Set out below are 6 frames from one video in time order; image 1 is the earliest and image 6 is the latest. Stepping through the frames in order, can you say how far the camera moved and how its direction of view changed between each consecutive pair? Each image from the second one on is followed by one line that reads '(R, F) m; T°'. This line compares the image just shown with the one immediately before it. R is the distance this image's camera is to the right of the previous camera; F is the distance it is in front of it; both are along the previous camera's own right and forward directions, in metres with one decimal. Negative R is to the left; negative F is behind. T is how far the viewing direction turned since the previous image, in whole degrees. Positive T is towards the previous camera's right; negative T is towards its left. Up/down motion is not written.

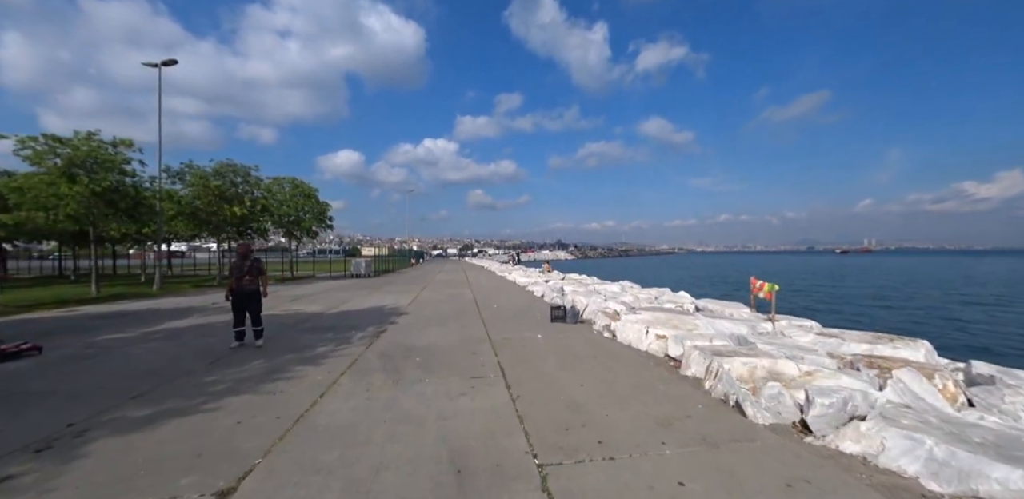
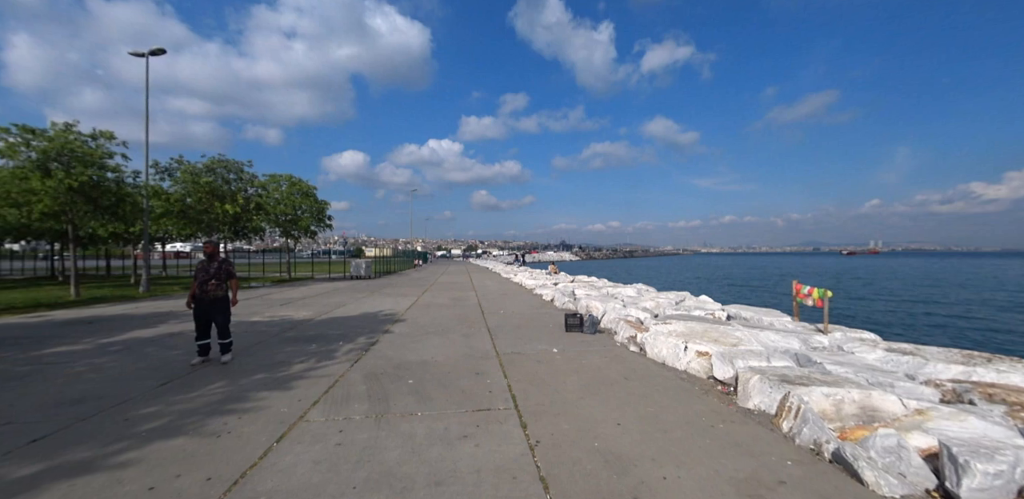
(-0.1, +1.3) m; -1°
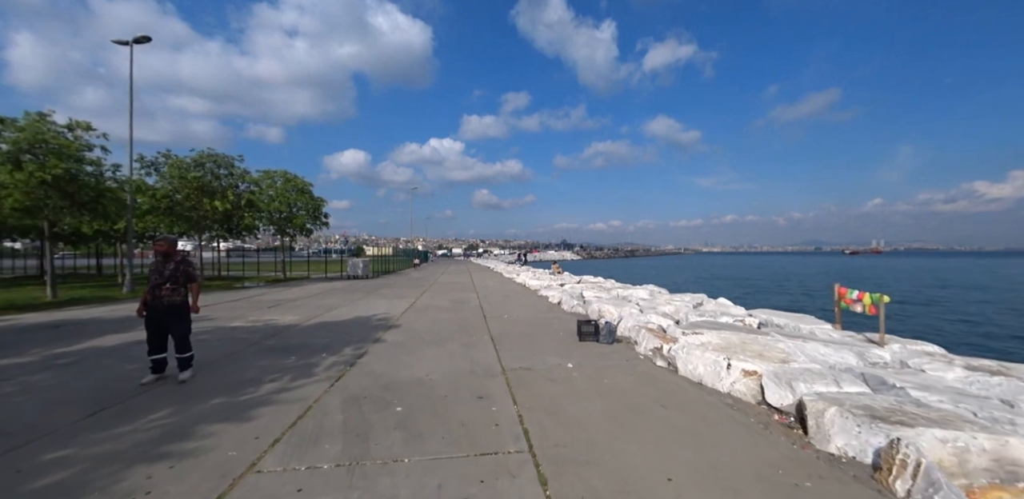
(-0.1, +1.1) m; 0°
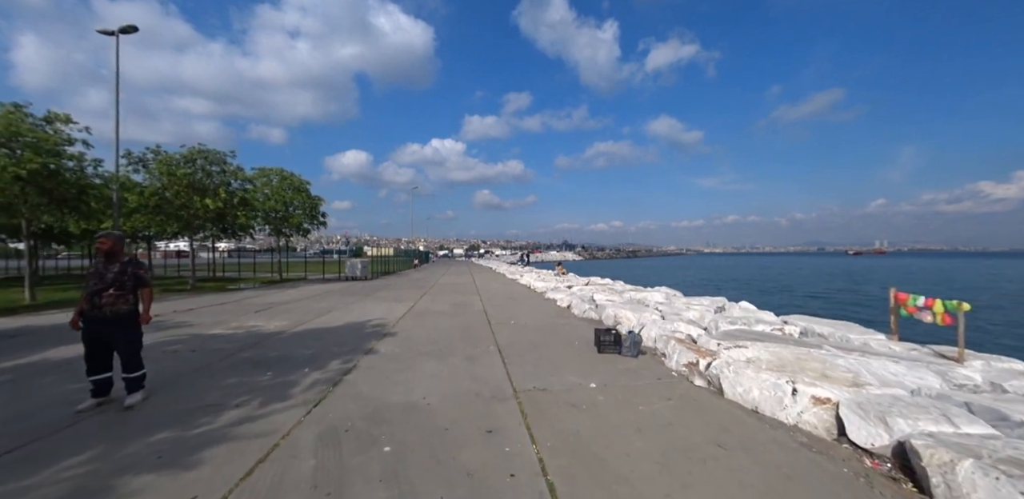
(-0.2, +1.0) m; 0°
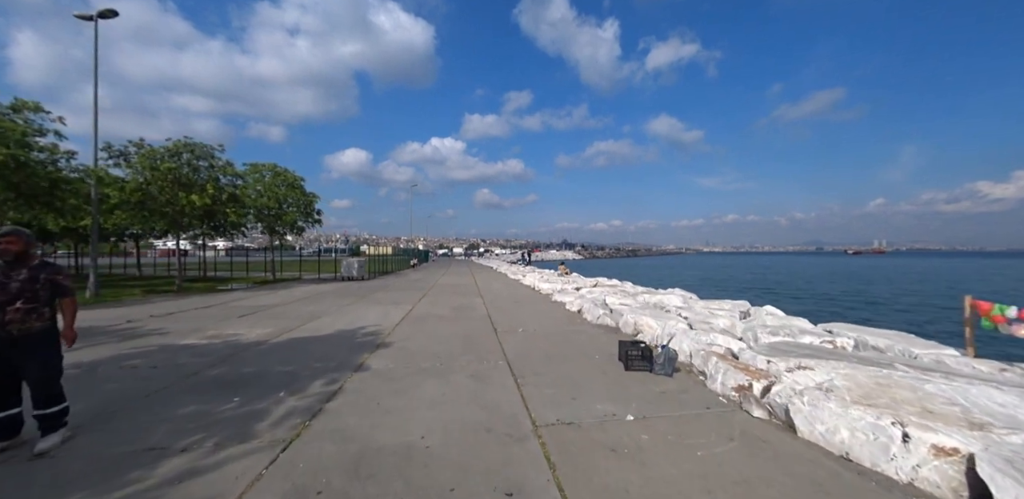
(-0.2, +1.1) m; 0°
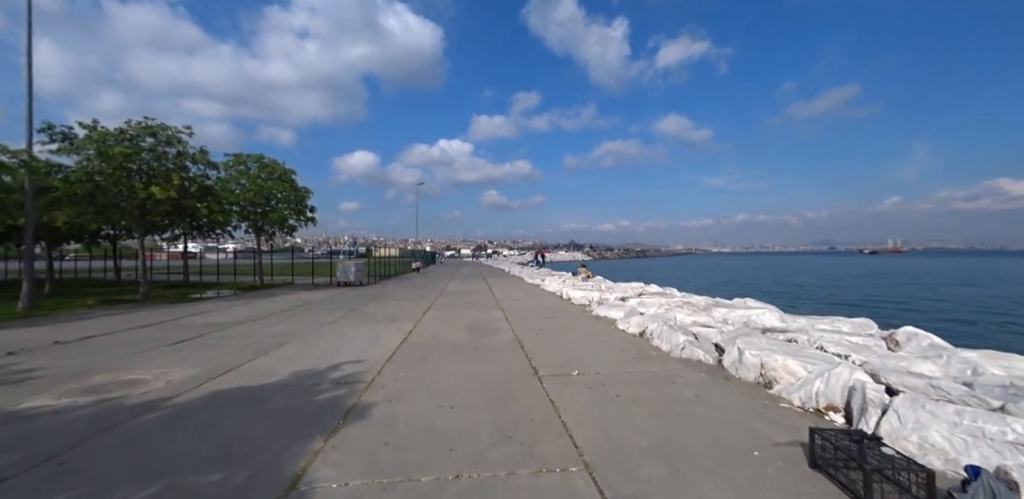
(-0.7, +3.6) m; -1°
